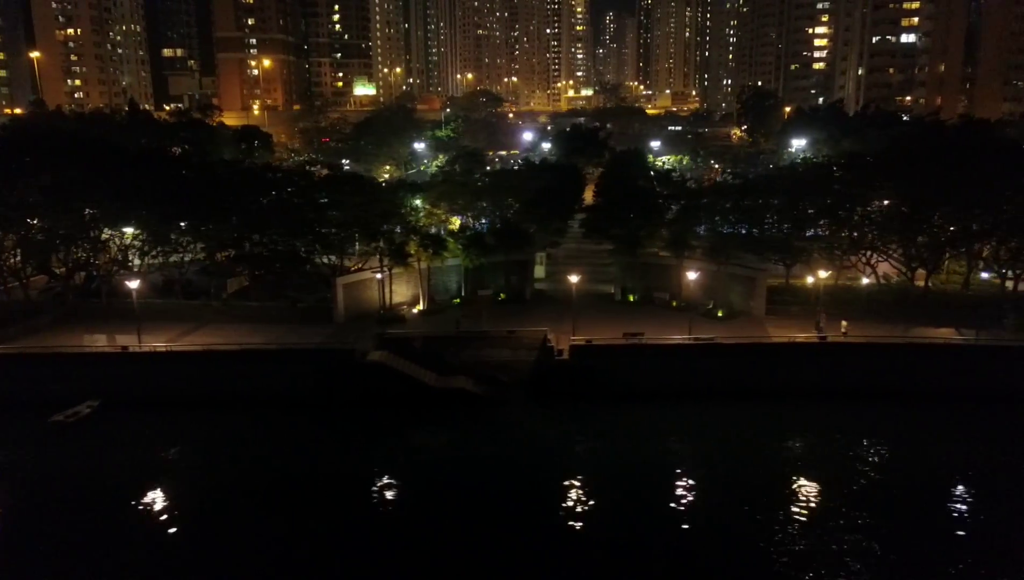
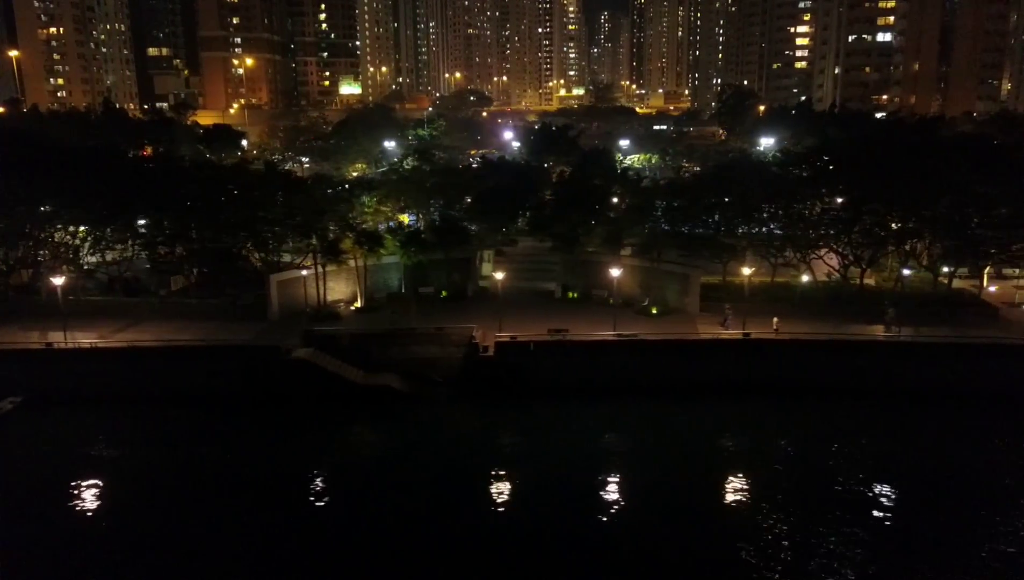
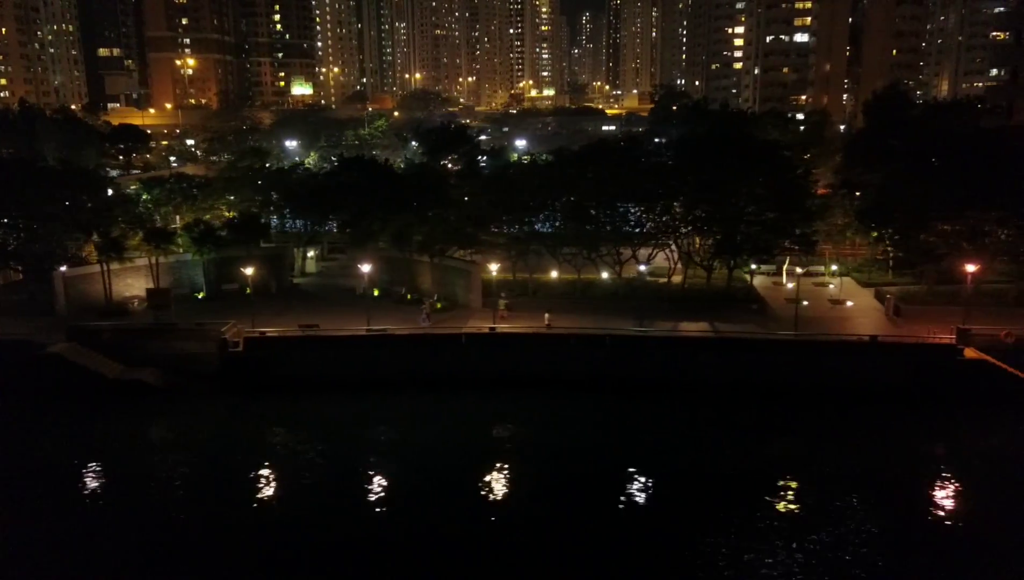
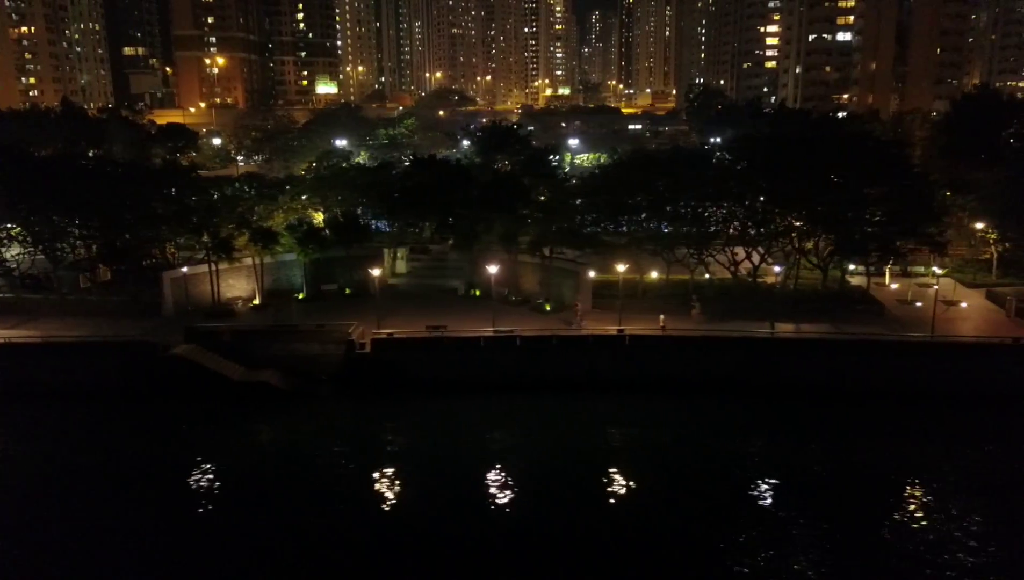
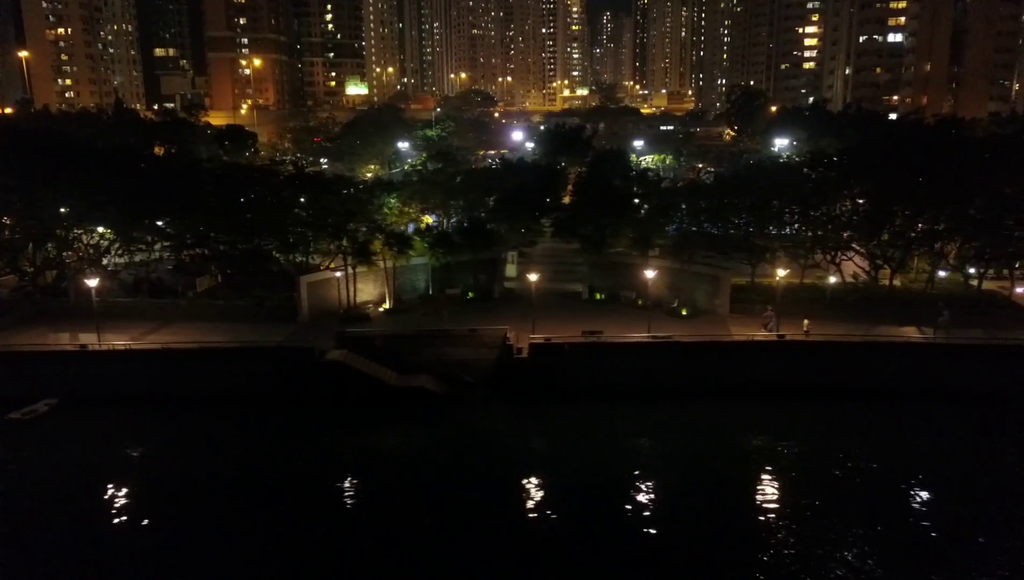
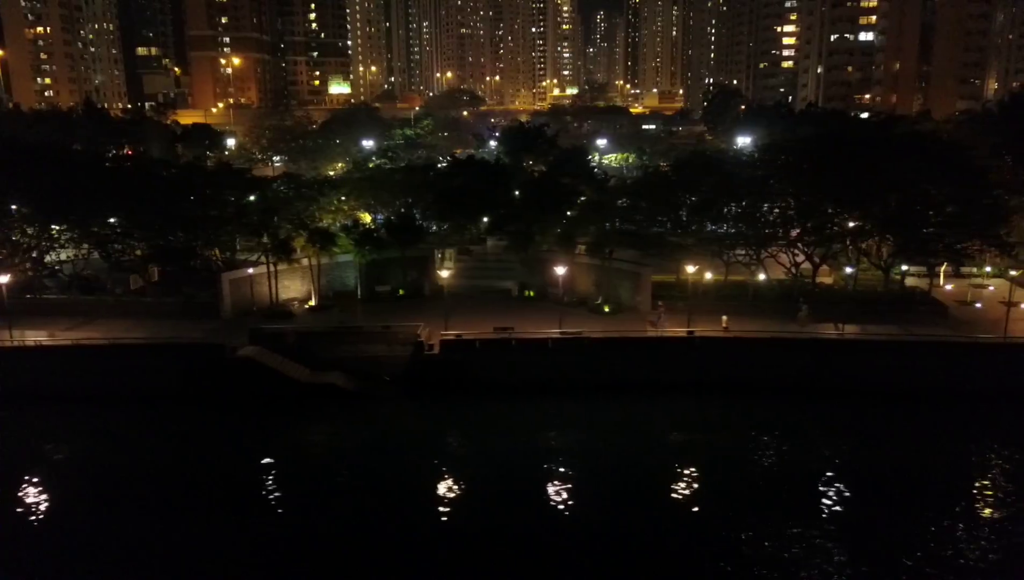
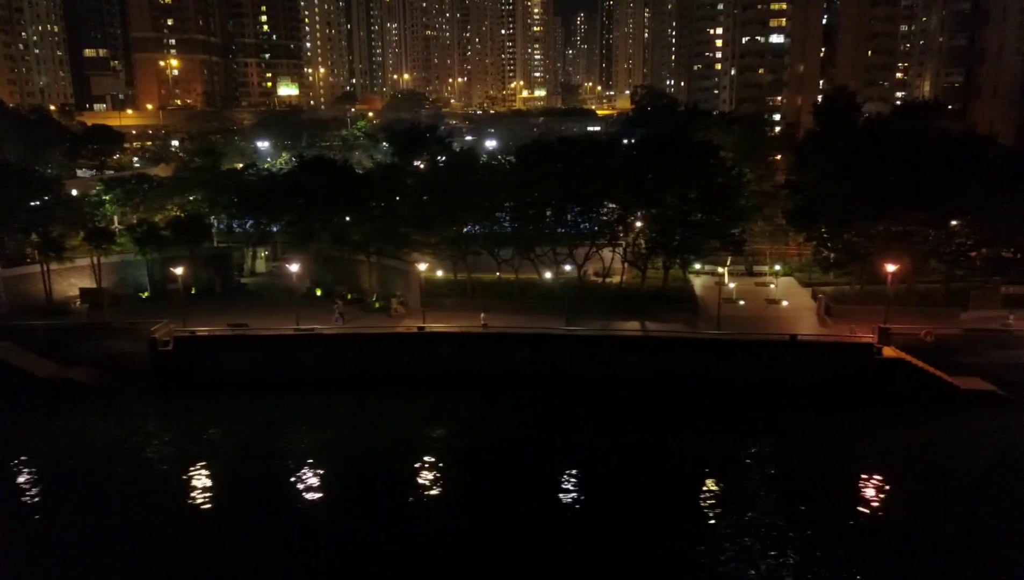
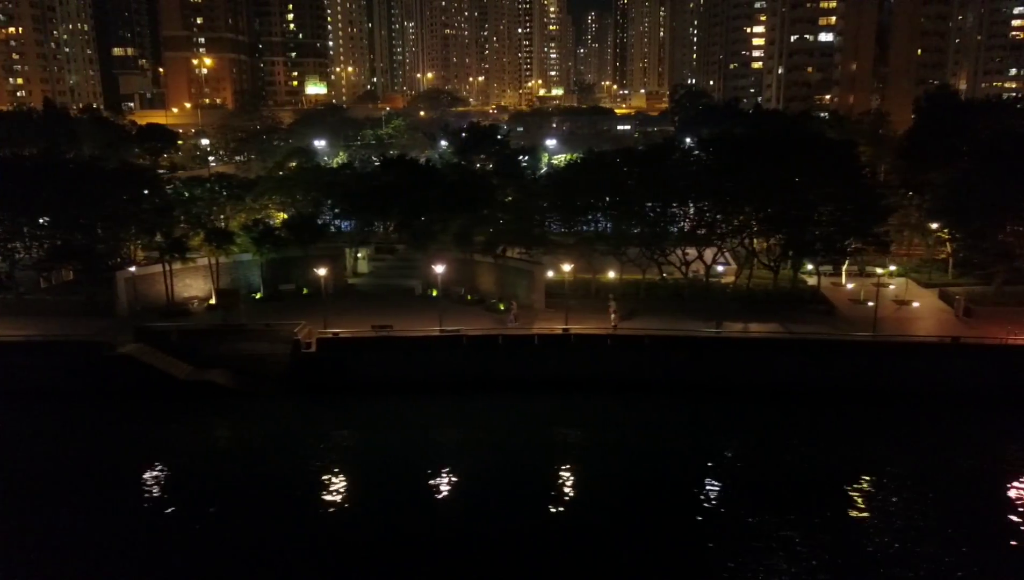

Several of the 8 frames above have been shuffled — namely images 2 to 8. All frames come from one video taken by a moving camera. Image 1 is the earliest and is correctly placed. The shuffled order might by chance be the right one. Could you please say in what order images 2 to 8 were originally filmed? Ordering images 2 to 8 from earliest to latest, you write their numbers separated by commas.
5, 2, 6, 4, 8, 3, 7
